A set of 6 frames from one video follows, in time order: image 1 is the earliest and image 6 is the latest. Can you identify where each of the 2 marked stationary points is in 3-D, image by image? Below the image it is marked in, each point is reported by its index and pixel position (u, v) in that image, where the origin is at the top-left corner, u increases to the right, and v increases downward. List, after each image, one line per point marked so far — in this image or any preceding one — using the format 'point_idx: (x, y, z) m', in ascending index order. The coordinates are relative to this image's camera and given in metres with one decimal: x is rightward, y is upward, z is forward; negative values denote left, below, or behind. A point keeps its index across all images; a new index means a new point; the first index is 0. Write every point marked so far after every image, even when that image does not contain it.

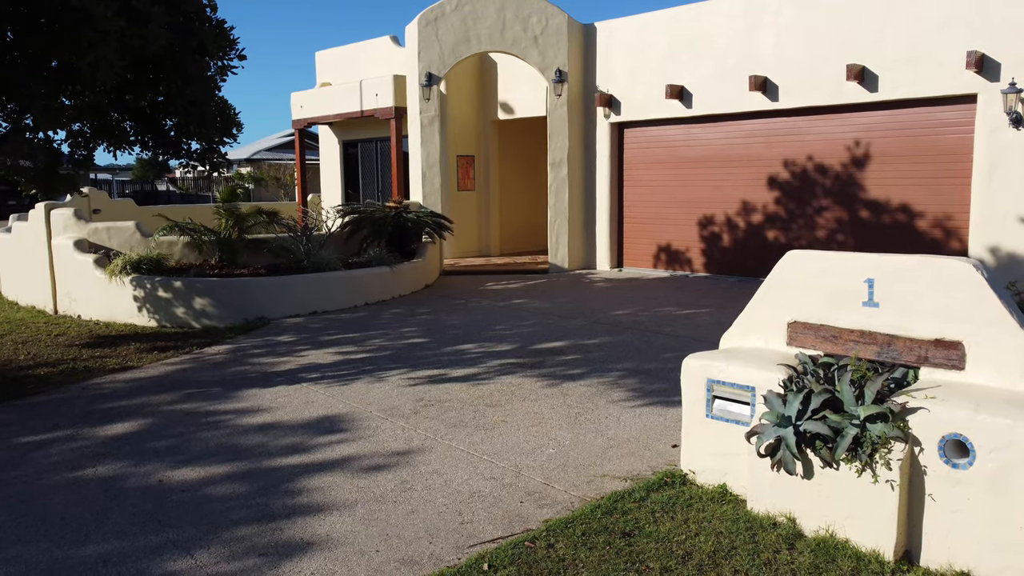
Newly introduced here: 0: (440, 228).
0: (-1.1, +0.9, +13.5) m
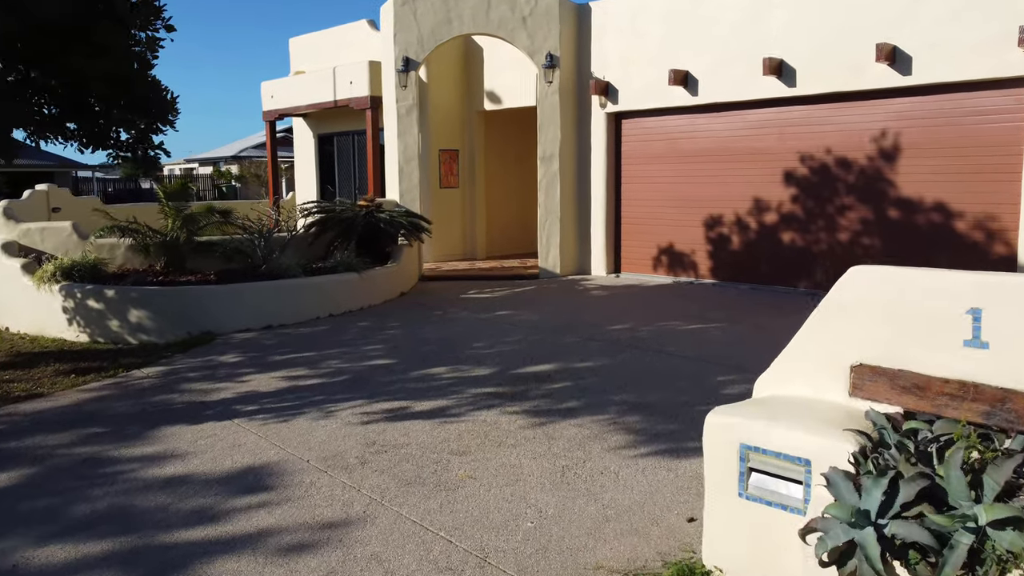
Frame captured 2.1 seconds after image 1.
0: (-1.3, +0.8, +12.1) m
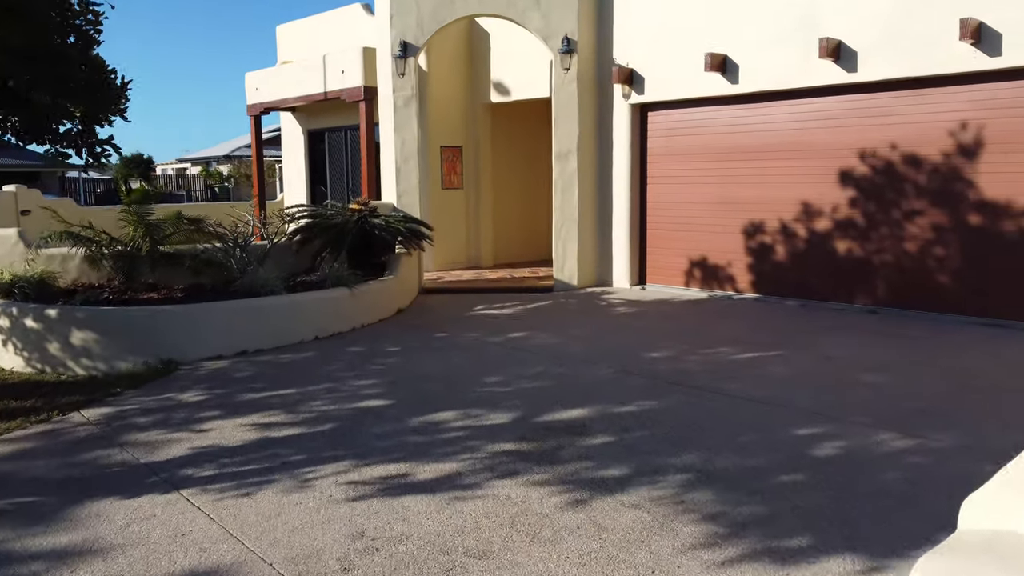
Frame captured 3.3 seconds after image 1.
0: (-1.1, +0.6, +10.6) m
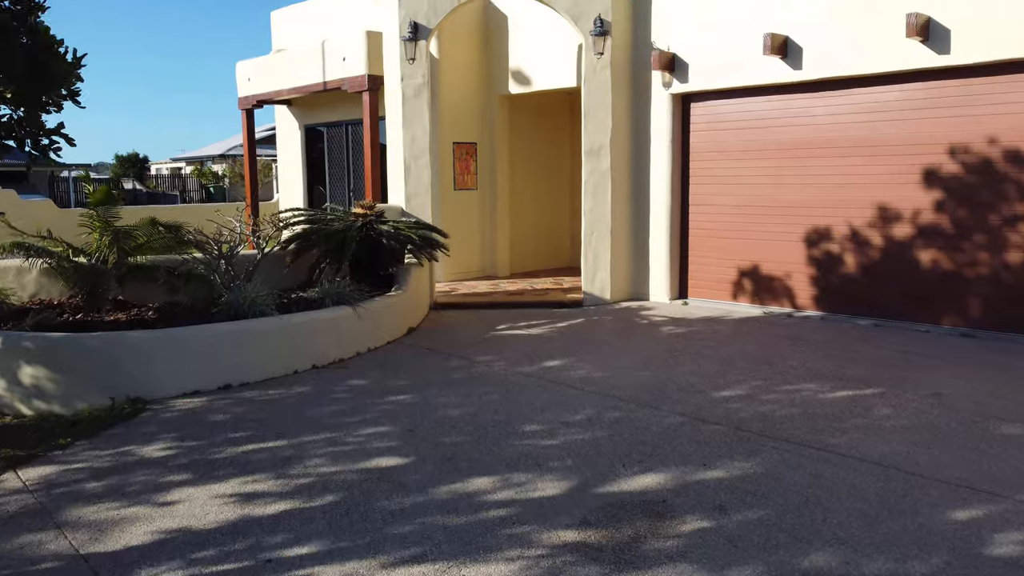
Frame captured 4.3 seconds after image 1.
0: (-0.8, +0.4, +9.2) m
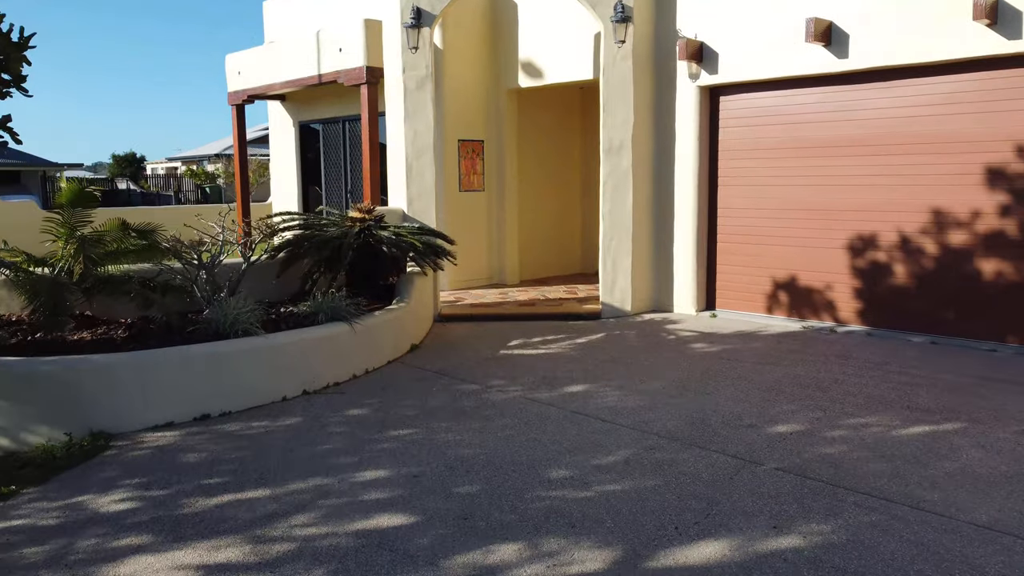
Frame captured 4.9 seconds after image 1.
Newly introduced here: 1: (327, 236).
0: (-0.7, +0.3, +8.4) m
1: (-1.6, +0.5, +8.0) m
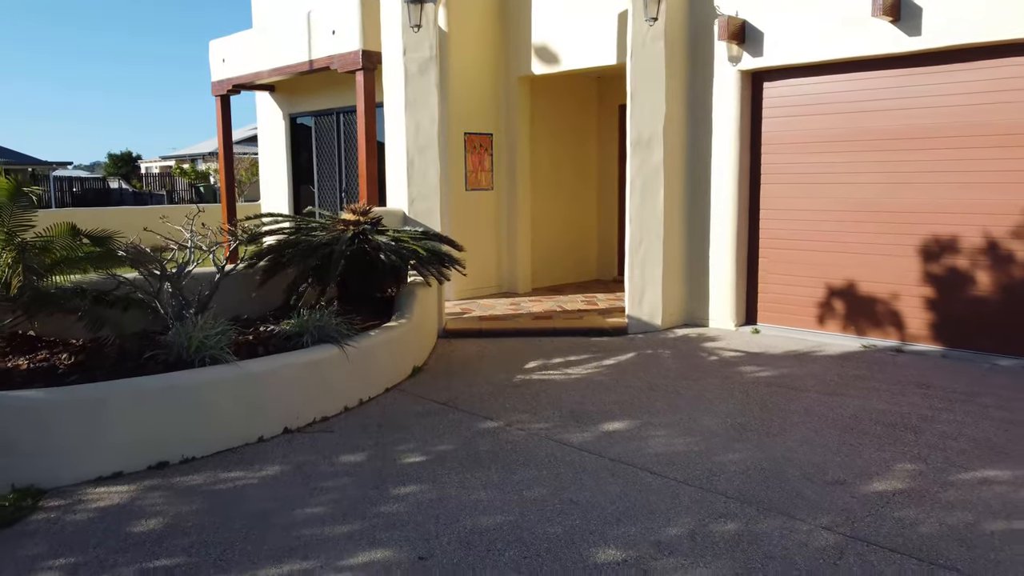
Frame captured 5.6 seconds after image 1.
0: (-0.6, +0.2, +7.2) m
1: (-1.5, +0.4, +6.9) m
